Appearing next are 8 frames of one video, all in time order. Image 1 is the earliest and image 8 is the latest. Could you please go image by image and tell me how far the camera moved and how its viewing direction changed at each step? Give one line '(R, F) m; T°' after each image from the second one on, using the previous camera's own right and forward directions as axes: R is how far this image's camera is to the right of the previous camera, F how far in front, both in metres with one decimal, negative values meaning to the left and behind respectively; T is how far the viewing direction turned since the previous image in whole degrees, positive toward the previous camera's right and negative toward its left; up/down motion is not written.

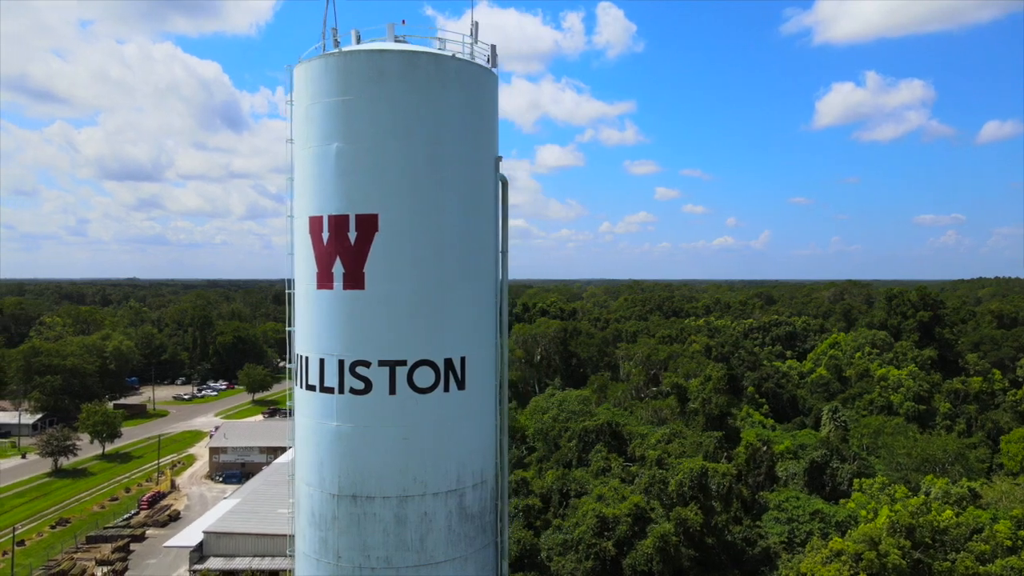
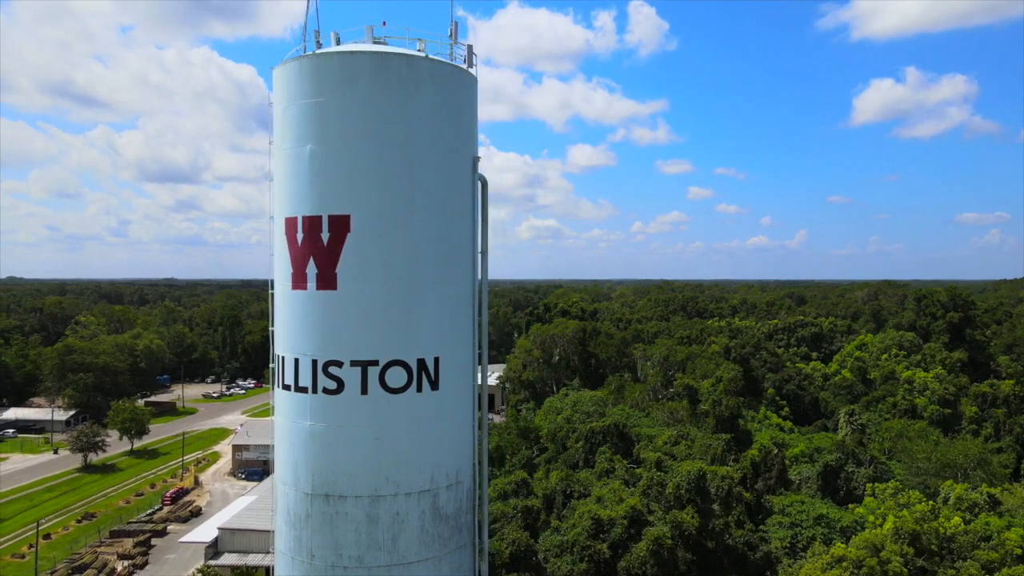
(+0.7, +0.1) m; -2°
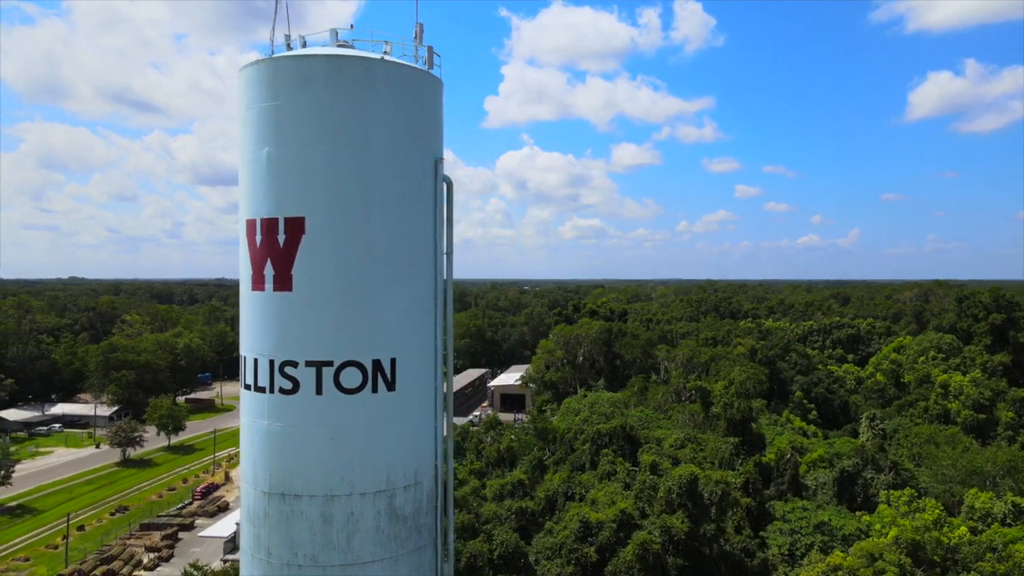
(+1.1, +0.1) m; -3°
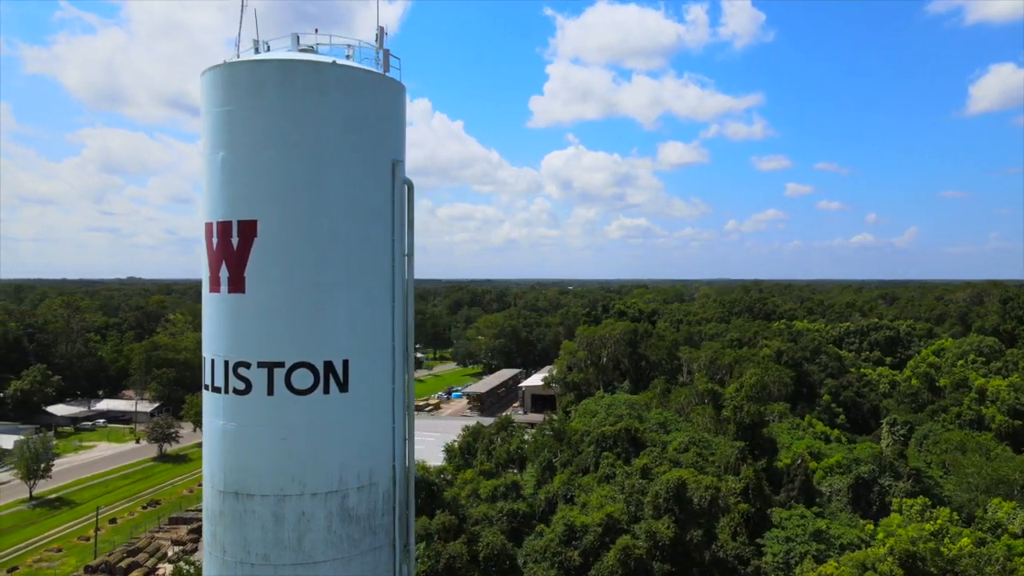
(+1.1, +0.1) m; -3°
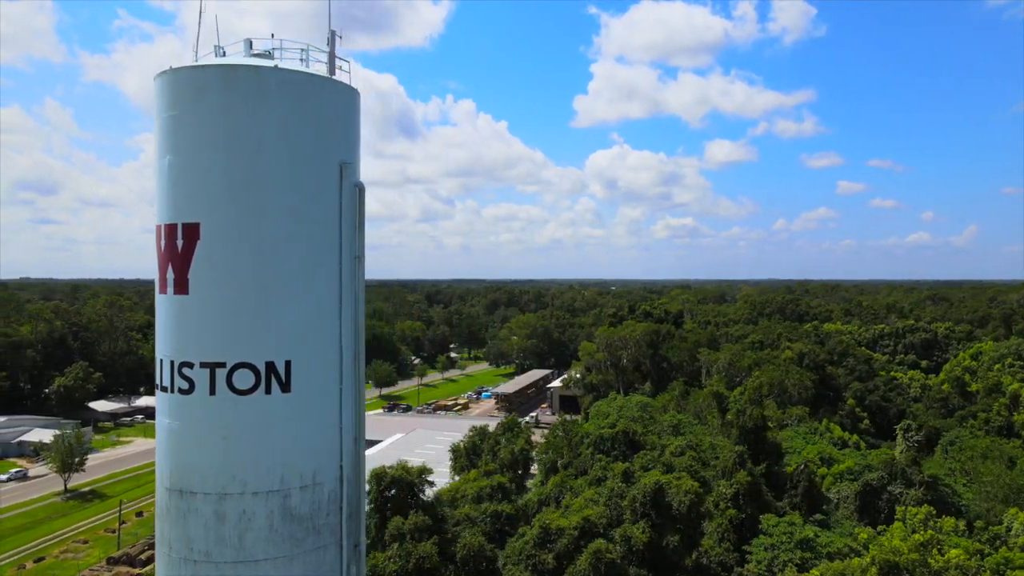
(+1.3, +0.1) m; -3°
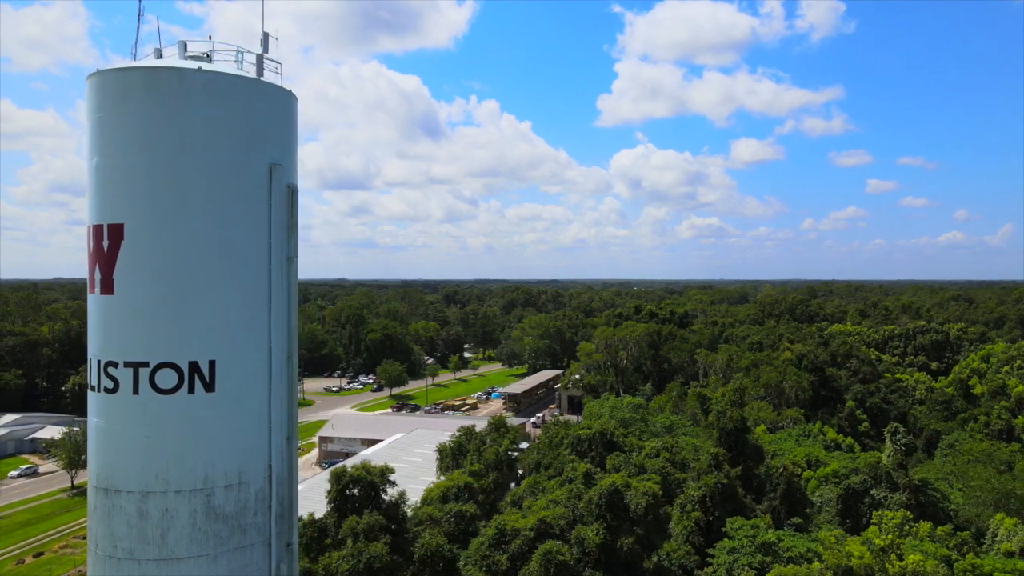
(+1.3, 0.0) m; -1°
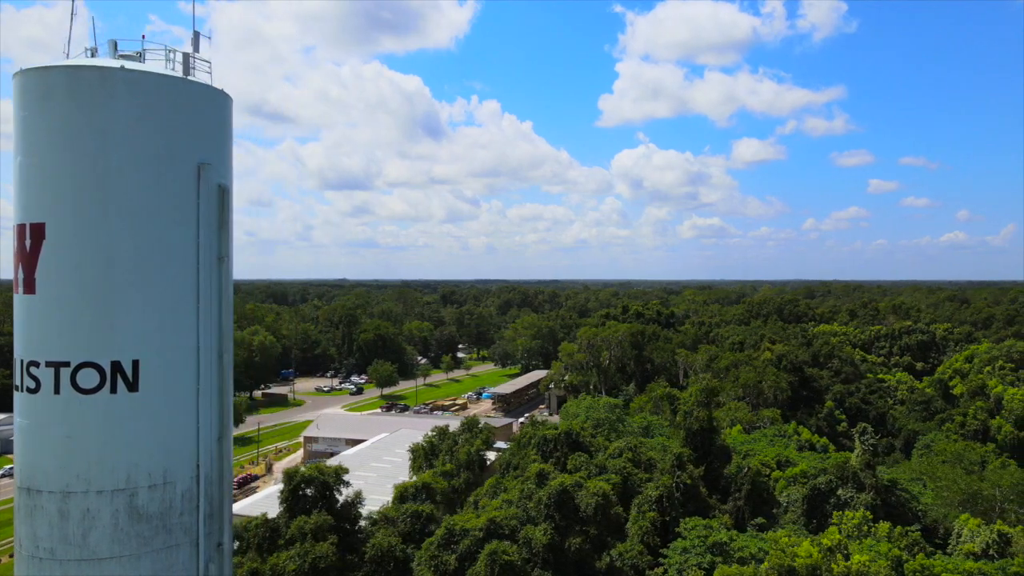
(+1.0, 0.0) m; +1°
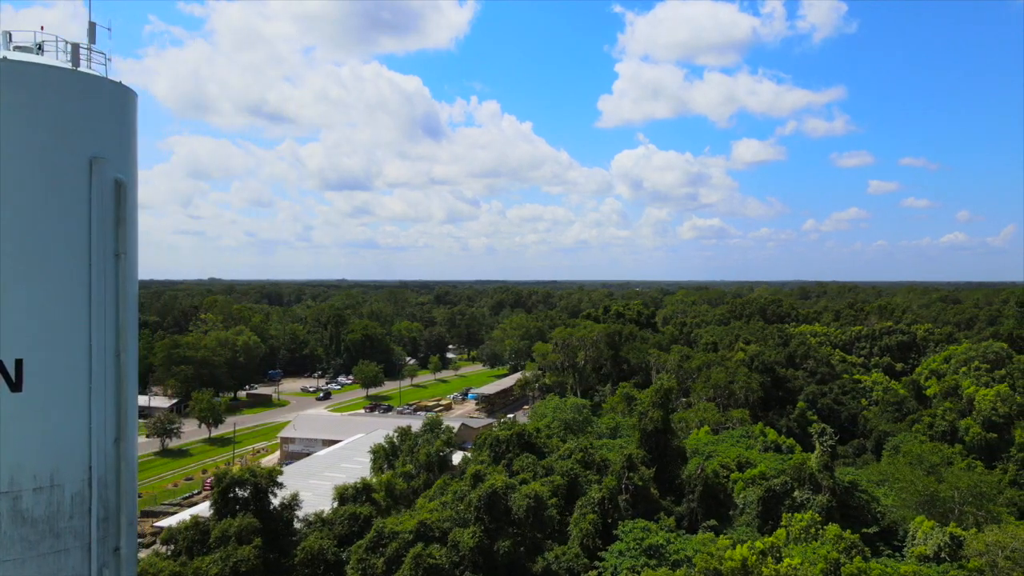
(+1.3, +0.1) m; +1°
